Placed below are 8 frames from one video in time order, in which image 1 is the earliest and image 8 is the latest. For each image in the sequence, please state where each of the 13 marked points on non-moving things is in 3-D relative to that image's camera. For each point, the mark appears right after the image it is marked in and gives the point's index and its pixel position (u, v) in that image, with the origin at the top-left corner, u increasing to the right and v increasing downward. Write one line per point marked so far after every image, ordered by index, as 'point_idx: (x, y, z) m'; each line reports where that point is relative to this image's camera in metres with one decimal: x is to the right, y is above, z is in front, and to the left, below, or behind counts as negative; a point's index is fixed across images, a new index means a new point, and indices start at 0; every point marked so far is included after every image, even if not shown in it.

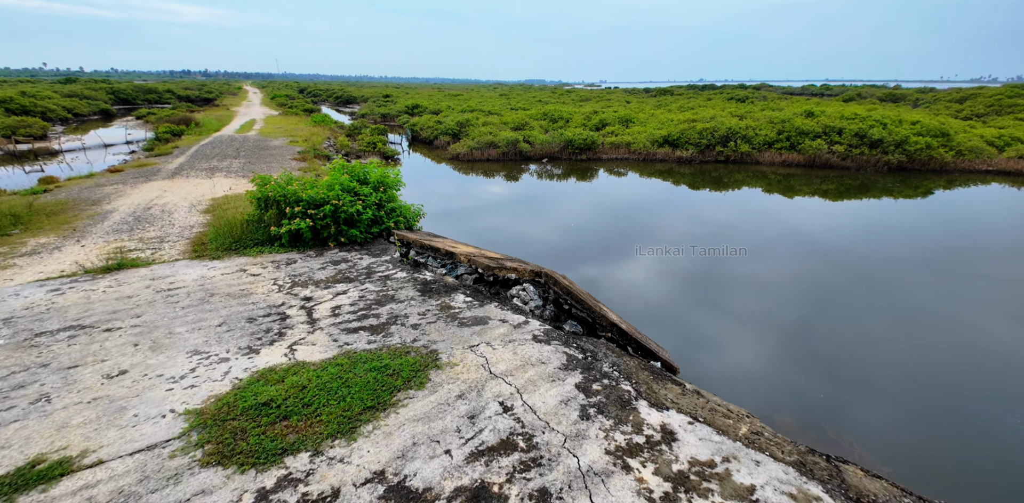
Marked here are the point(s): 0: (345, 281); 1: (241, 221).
0: (-1.9, -0.3, +5.1) m
1: (-3.9, +0.4, +6.6) m
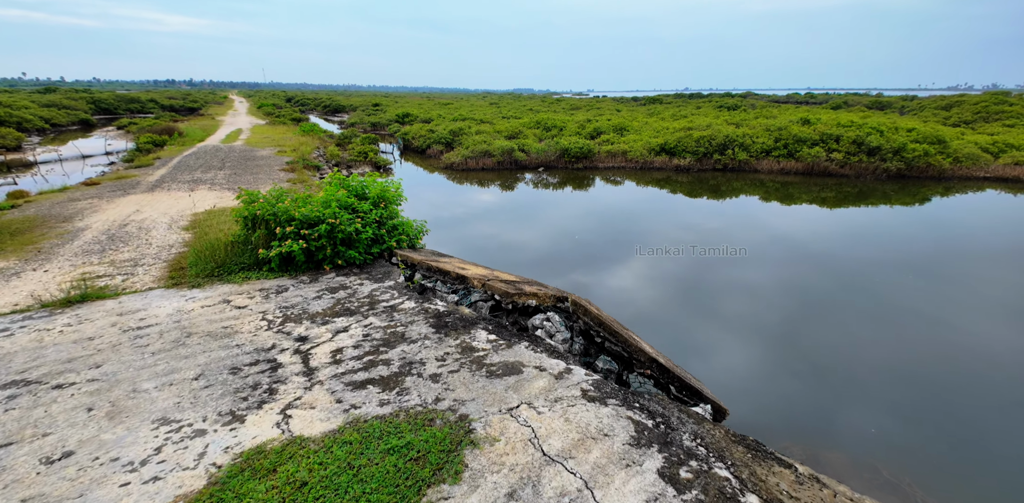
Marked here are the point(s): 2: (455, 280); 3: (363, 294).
0: (-1.6, -0.6, +4.5) m
1: (-3.8, +0.1, +5.9) m
2: (-0.7, -0.3, +5.4) m
3: (-1.7, -0.5, +5.1) m
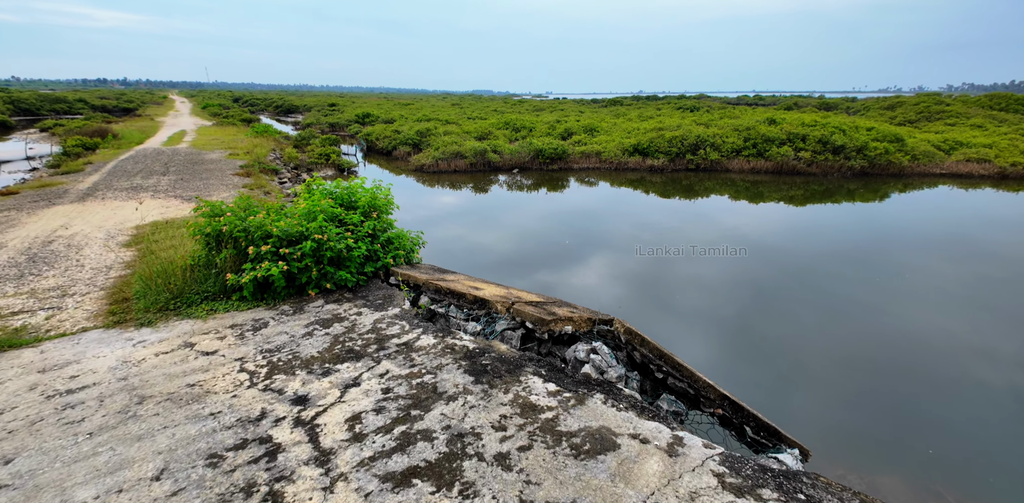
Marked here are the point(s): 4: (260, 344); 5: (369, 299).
0: (-1.3, -0.8, +3.5) m
1: (-3.5, -0.2, +4.8) m
2: (-0.4, -0.5, +4.6) m
3: (-1.3, -0.7, +4.1) m
4: (-2.2, -0.8, +3.9) m
5: (-1.5, -0.5, +4.8) m
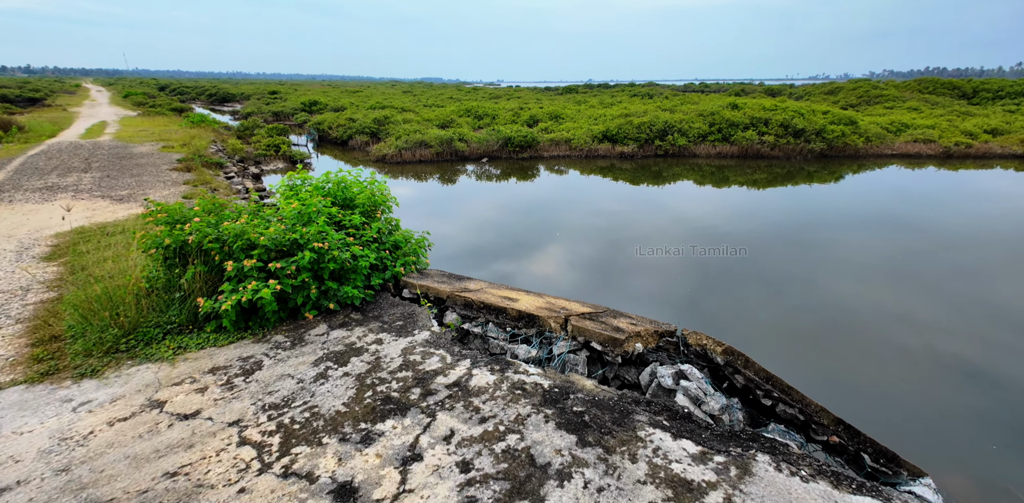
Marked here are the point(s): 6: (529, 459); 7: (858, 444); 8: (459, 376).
0: (-0.7, -0.9, +2.7) m
1: (-3.1, -0.3, +3.7) m
2: (0.0, -0.6, +3.8) m
3: (-0.8, -0.8, +3.2) m
4: (-1.6, -0.9, +2.9) m
5: (-1.1, -0.6, +3.9) m
6: (+0.1, -1.0, +2.2) m
7: (+2.3, -1.3, +3.0) m
8: (-0.3, -0.8, +3.0) m
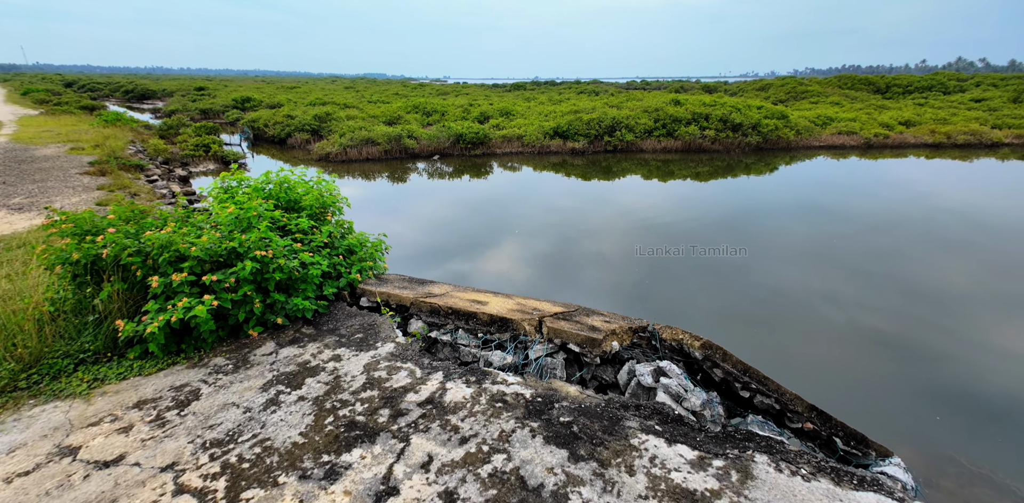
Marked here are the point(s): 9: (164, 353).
0: (-0.8, -1.0, +2.4) m
1: (-3.3, -0.4, +3.1) m
2: (-0.2, -0.6, +3.6) m
3: (-1.0, -0.8, +2.9) m
4: (-1.7, -1.0, +2.5) m
5: (-1.3, -0.7, +3.5) m
6: (0.0, -1.0, +2.0) m
7: (+2.2, -1.2, +3.1) m
8: (-0.5, -0.9, +2.8) m
9: (-2.4, -0.7, +3.1) m
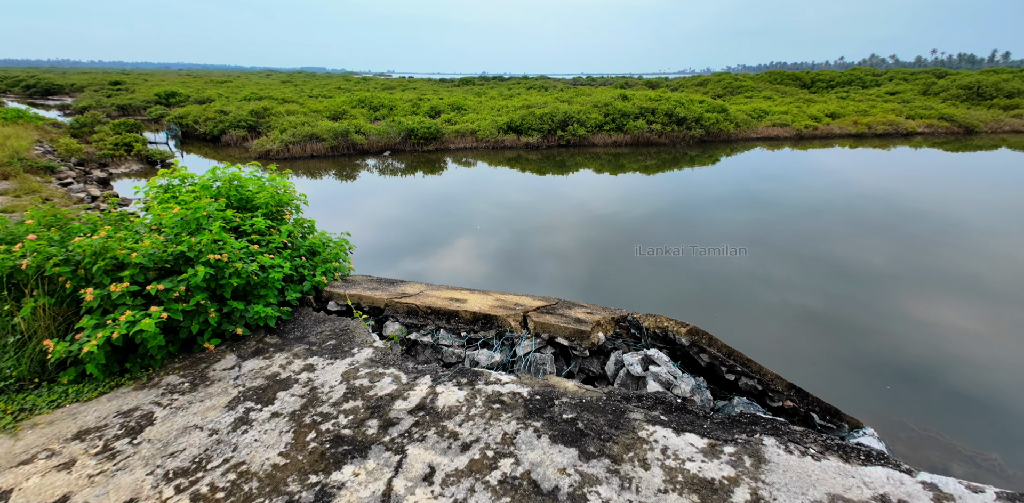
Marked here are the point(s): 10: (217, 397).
0: (-0.8, -1.0, +2.2) m
1: (-3.4, -0.5, +2.6) m
2: (-0.3, -0.6, +3.4) m
3: (-1.0, -0.8, +2.7) m
4: (-1.7, -1.0, +2.2) m
5: (-1.4, -0.7, +3.3) m
6: (+0.1, -1.0, +1.9) m
7: (+2.1, -1.1, +3.2) m
8: (-0.5, -0.8, +2.6) m
9: (-2.5, -0.7, +2.8) m
10: (-1.8, -0.9, +2.7) m
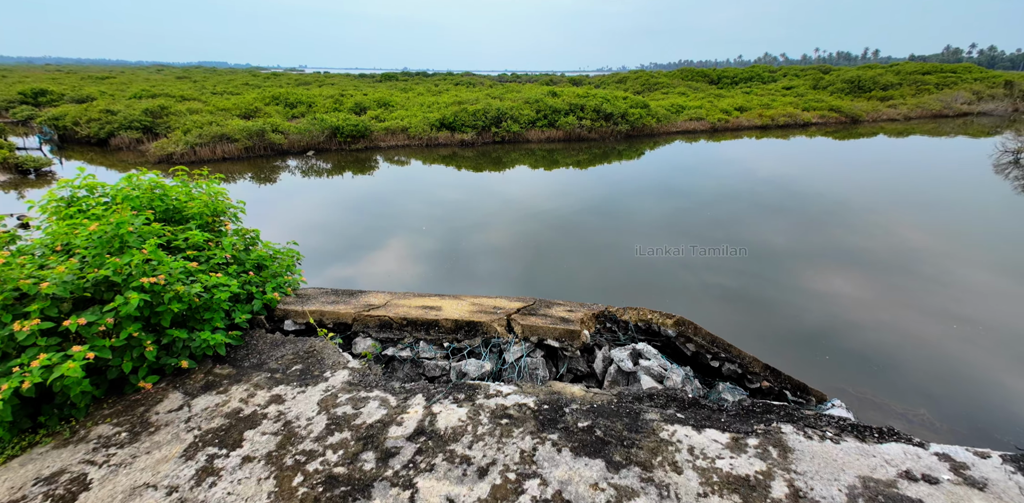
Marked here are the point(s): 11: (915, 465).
0: (-0.7, -1.0, +1.9) m
1: (-3.3, -0.7, +2.0) m
2: (-0.4, -0.6, +3.2) m
3: (-1.0, -0.9, +2.4) m
4: (-1.6, -1.1, +1.8) m
5: (-1.5, -0.7, +2.9) m
6: (+0.2, -1.0, +1.8) m
7: (+2.0, -1.0, +3.3) m
8: (-0.5, -0.9, +2.3) m
9: (-2.4, -0.9, +2.2) m
10: (-1.7, -1.0, +2.3) m
11: (+1.6, -0.8, +1.8) m
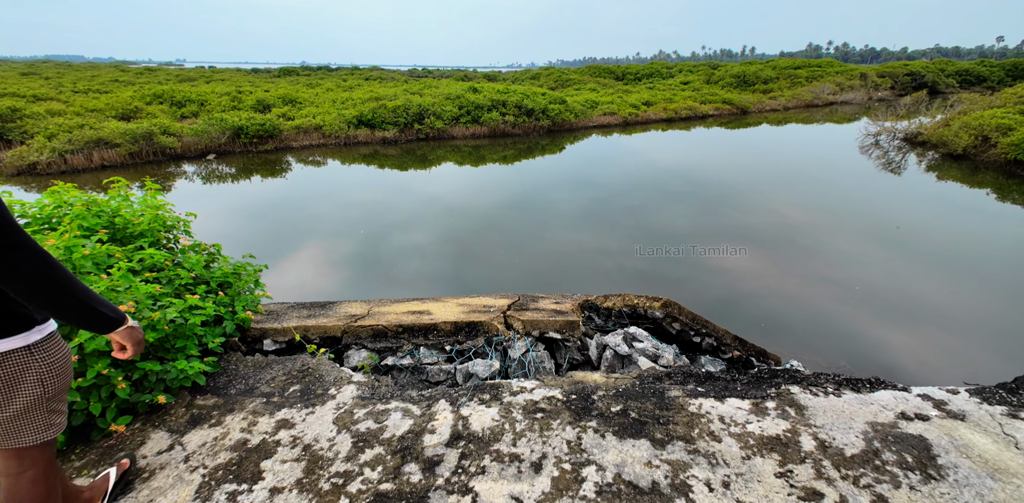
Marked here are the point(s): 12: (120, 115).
0: (-0.4, -1.1, +1.8) m
1: (-3.1, -0.9, +1.5) m
2: (-0.4, -0.6, +3.1) m
3: (-0.8, -0.9, +2.2) m
4: (-1.3, -1.2, +1.5) m
5: (-1.4, -0.8, +2.7) m
6: (+0.5, -1.0, +1.8) m
7: (+2.0, -0.8, +3.7) m
8: (-0.3, -0.9, +2.3) m
9: (-2.2, -1.0, +1.9) m
10: (-1.5, -1.1, +2.0) m
11: (+1.8, -0.7, +2.1) m
12: (-16.6, +5.9, +19.4) m
